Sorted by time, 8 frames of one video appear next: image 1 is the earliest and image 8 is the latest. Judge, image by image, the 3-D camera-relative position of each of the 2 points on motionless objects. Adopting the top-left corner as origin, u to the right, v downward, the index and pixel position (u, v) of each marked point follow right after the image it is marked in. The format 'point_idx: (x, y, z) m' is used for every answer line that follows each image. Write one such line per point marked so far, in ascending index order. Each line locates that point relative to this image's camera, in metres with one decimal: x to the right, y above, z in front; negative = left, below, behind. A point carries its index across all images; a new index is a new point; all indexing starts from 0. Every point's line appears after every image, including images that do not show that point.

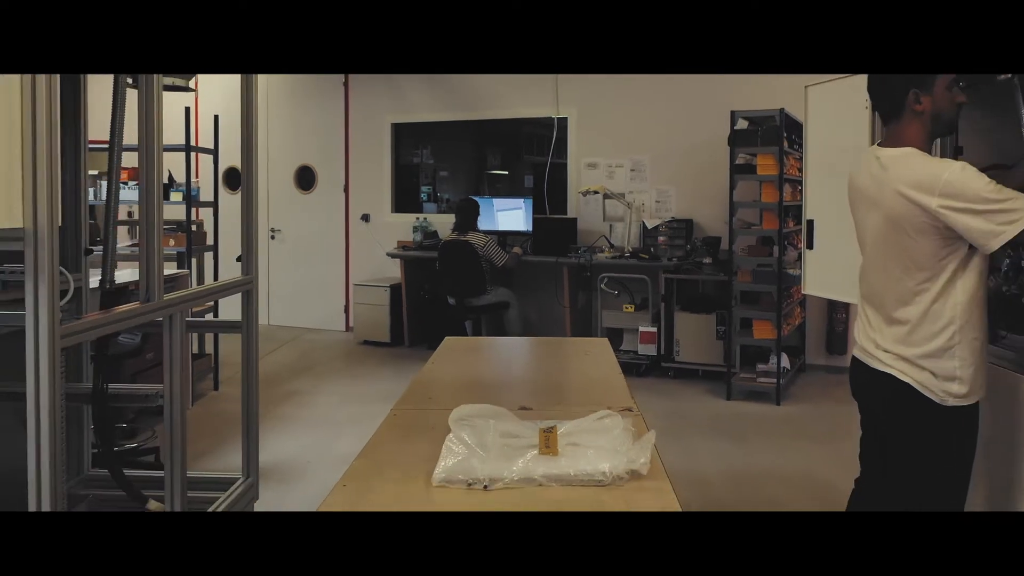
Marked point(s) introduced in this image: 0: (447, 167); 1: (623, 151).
0: (-0.5, +0.9, +7.0) m
1: (+0.7, +0.9, +6.4) m
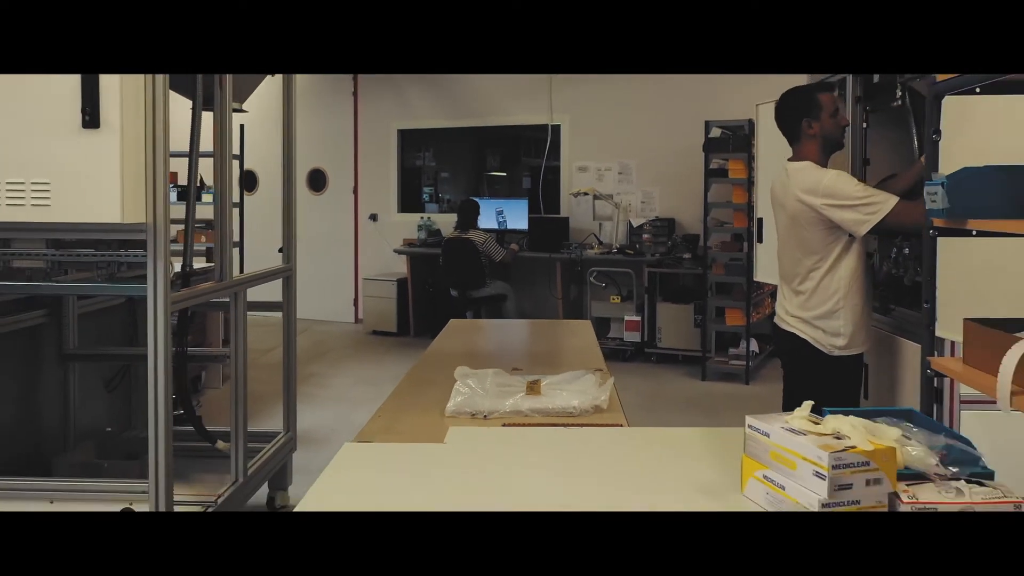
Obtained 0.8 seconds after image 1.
0: (-0.5, +0.9, +7.6) m
1: (+0.7, +0.9, +6.9) m
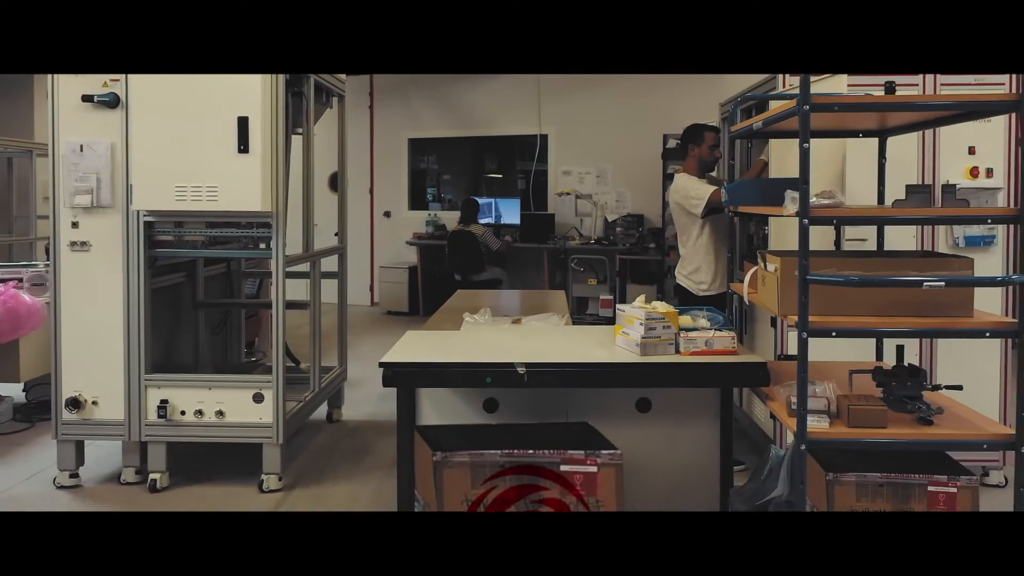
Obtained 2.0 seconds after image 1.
0: (-0.6, +1.0, +8.8) m
1: (+0.6, +1.0, +8.1) m
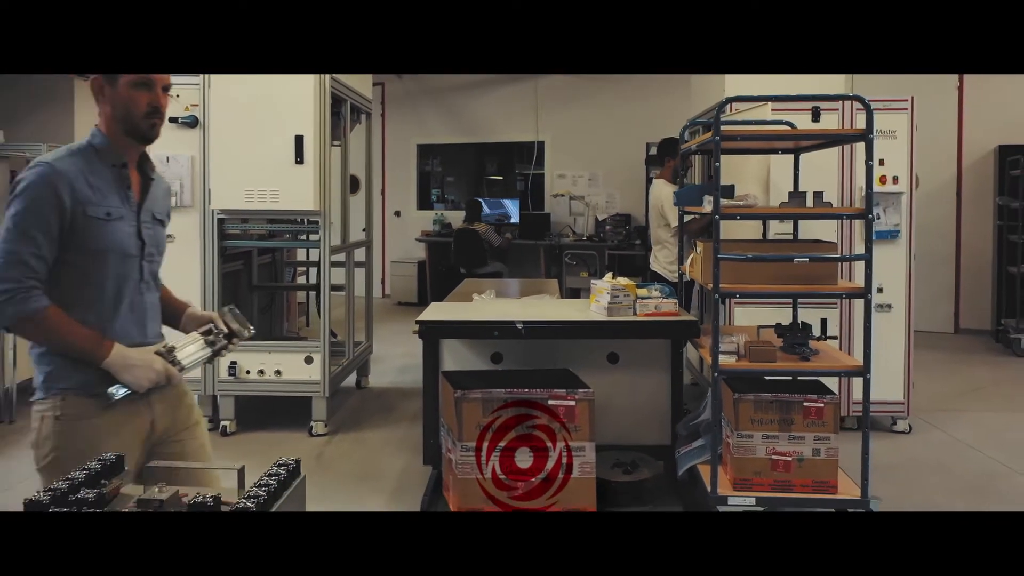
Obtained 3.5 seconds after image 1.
0: (-0.6, +1.1, +9.6) m
1: (+0.6, +1.1, +8.9) m
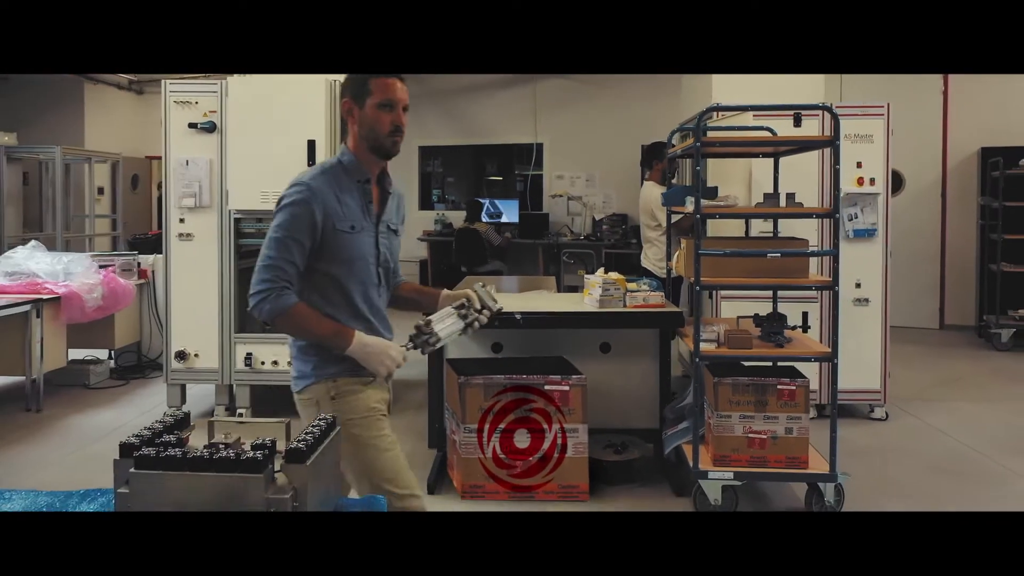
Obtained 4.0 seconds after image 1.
0: (-0.6, +1.1, +9.8) m
1: (+0.6, +1.1, +9.2) m
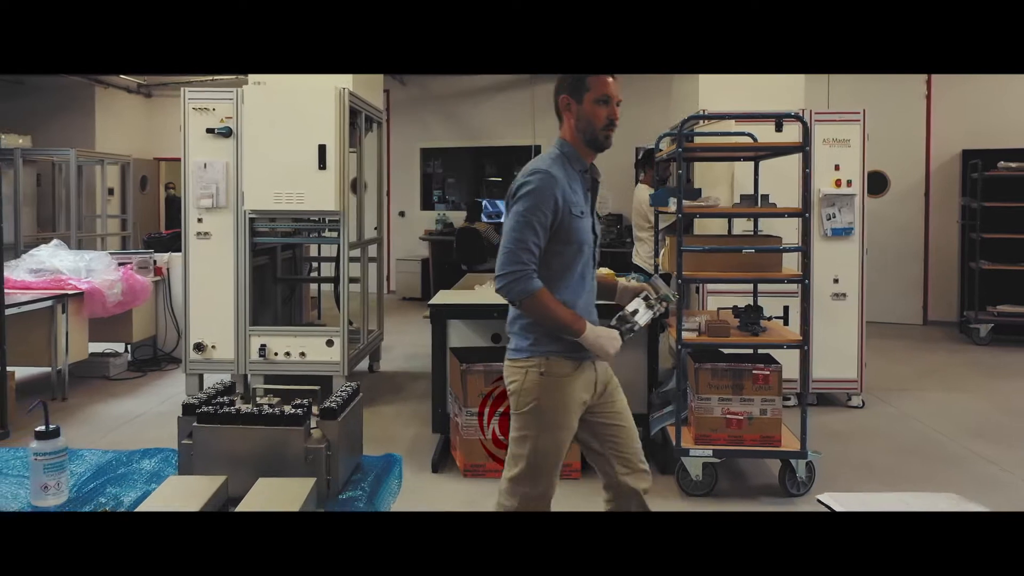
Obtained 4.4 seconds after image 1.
0: (-0.6, +1.1, +10.1) m
1: (+0.6, +1.1, +9.5) m
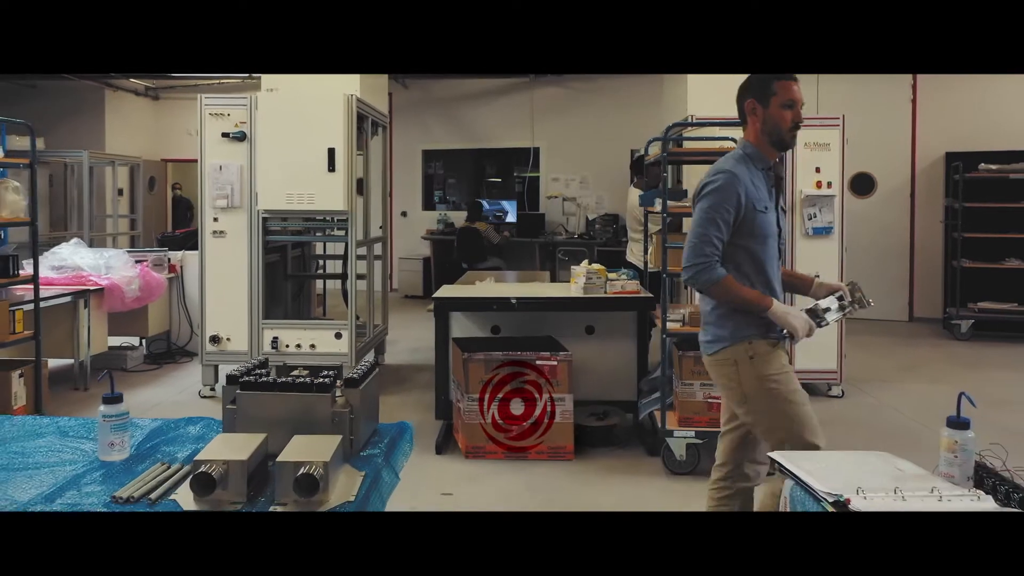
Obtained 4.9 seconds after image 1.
0: (-0.6, +1.1, +10.4) m
1: (+0.6, +1.1, +9.7) m
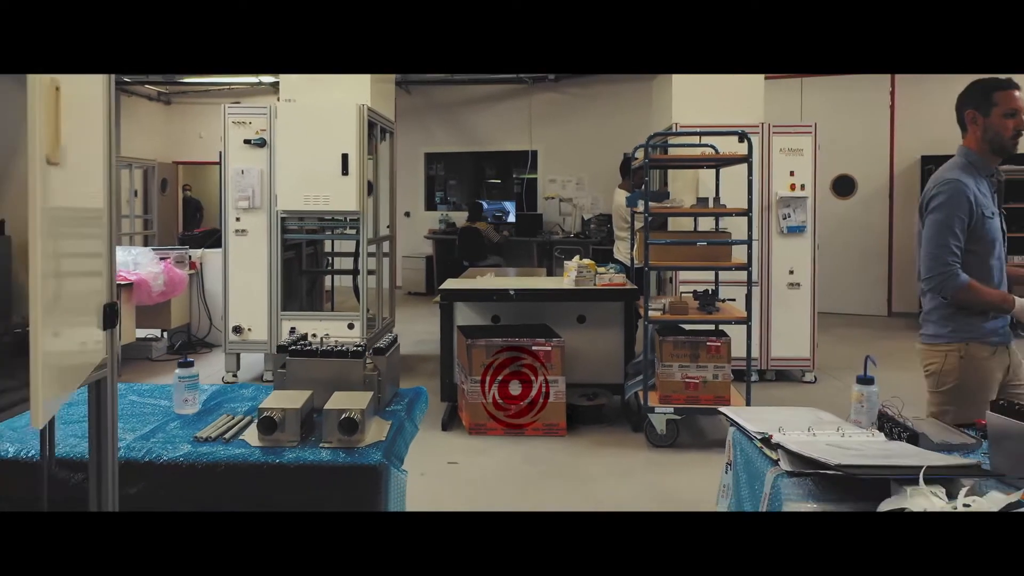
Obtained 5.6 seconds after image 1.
0: (-0.6, +1.2, +10.8) m
1: (+0.6, +1.2, +10.2) m
